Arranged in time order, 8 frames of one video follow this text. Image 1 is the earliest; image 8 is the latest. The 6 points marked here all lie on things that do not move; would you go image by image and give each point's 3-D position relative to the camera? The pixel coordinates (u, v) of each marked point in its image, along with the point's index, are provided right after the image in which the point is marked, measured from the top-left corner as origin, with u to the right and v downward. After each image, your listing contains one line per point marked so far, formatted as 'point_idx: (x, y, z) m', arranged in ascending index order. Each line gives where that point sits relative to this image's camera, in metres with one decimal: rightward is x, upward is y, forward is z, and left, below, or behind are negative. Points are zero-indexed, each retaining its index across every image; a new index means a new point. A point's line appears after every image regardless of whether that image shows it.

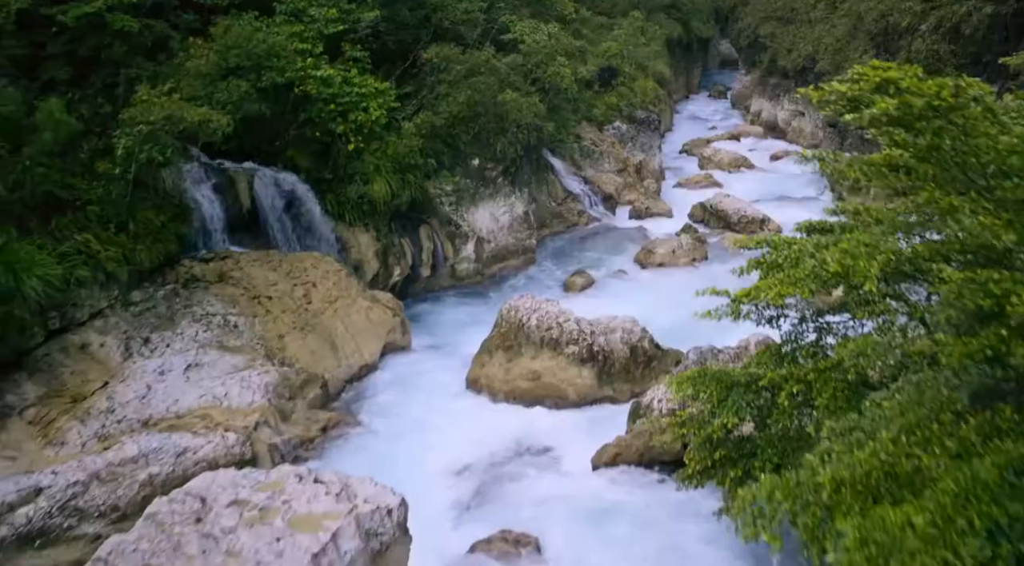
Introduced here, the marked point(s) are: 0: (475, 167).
0: (-0.9, +2.7, +17.8) m
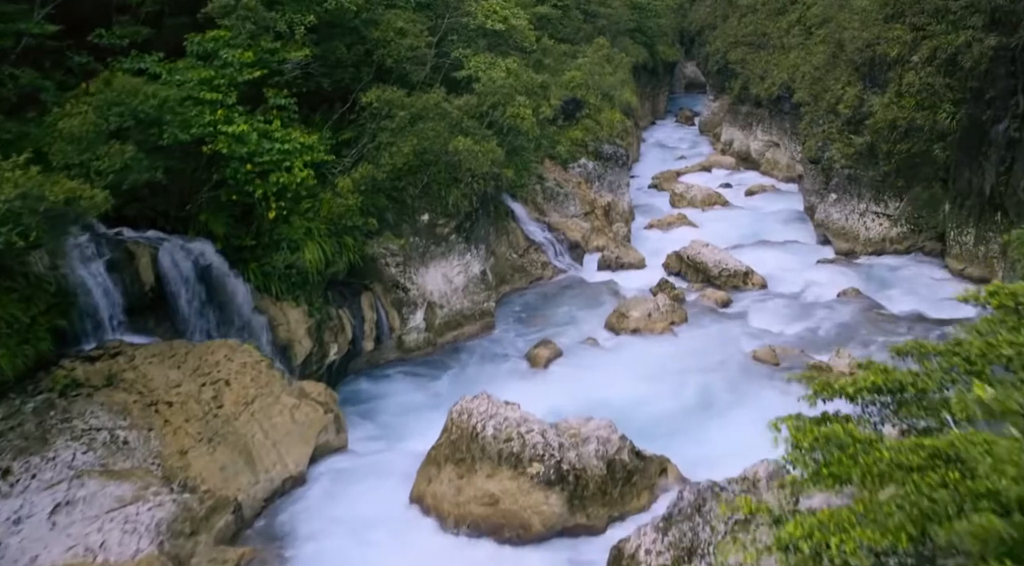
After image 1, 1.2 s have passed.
0: (-1.8, +1.2, +15.7) m
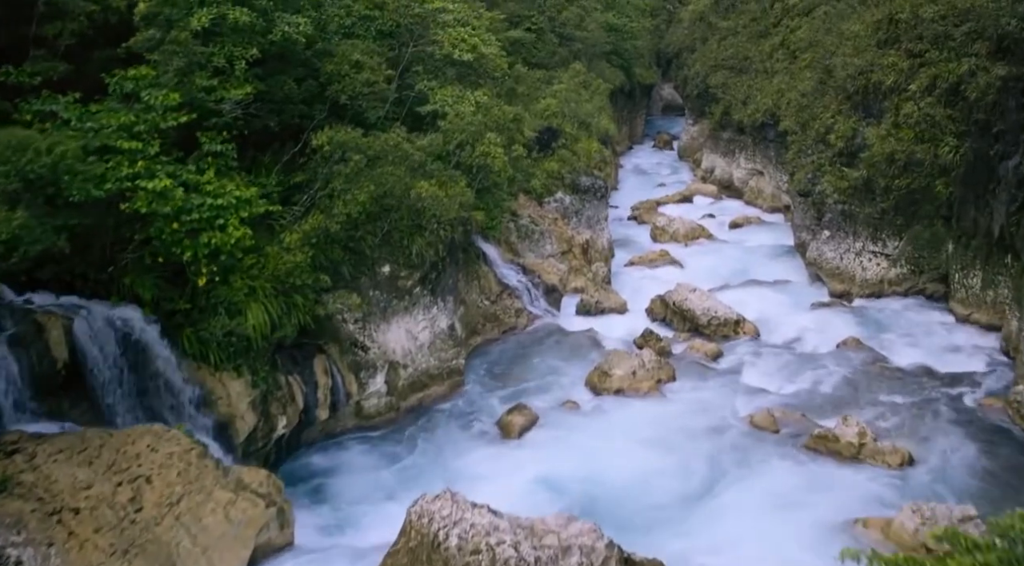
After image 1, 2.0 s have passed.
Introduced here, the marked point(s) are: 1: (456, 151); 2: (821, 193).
0: (-2.3, +0.1, +14.1) m
1: (-1.1, +2.6, +15.3) m
2: (+7.7, +2.2, +19.4) m
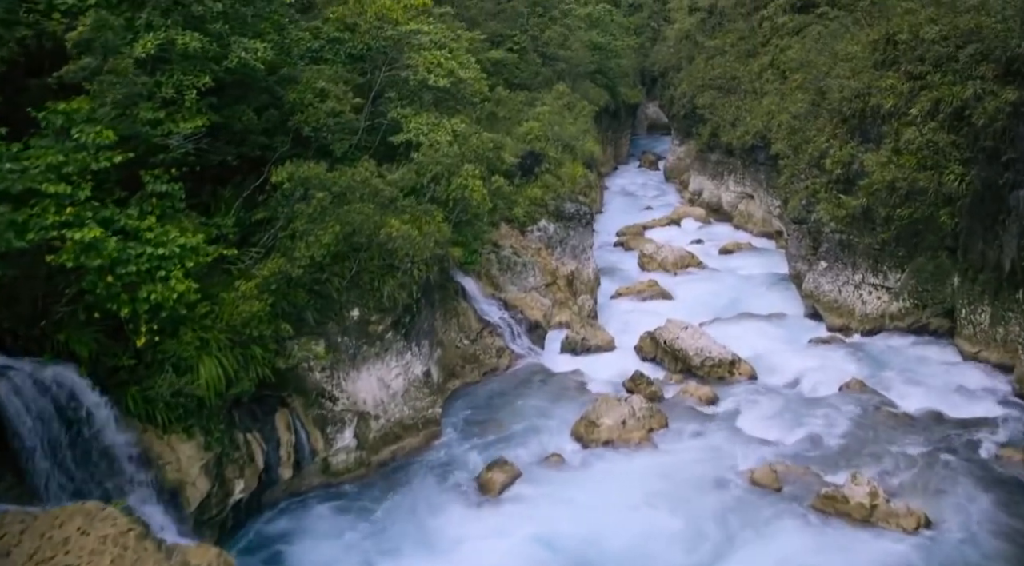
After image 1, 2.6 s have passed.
0: (-2.6, -0.6, +13.0) m
1: (-1.5, +1.8, +14.3) m
2: (+7.3, +1.5, +18.6) m
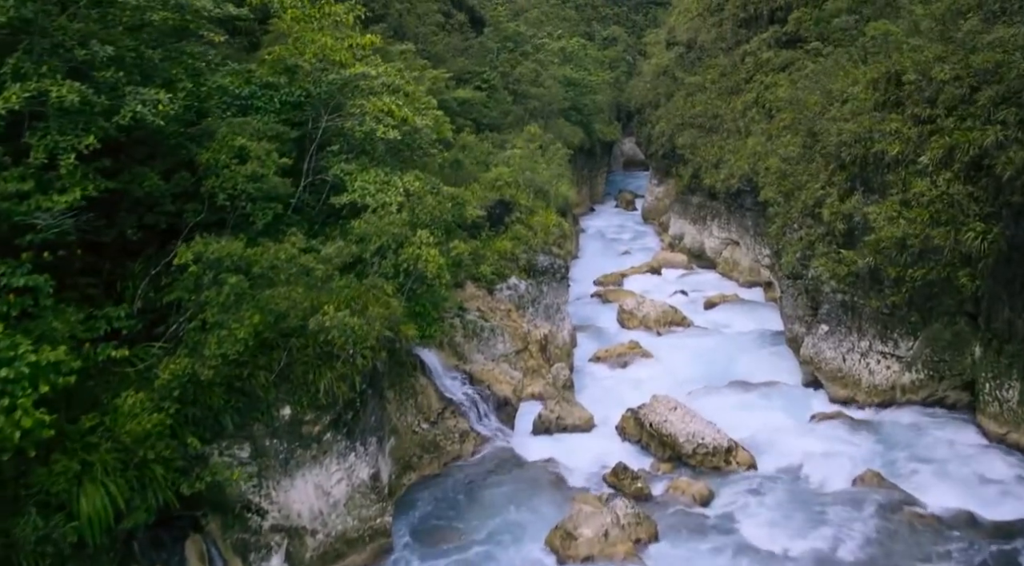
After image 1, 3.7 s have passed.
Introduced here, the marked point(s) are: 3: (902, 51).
0: (-3.2, -1.9, +10.9) m
1: (-2.1, +0.5, +12.2) m
2: (+6.5, +0.1, +16.8) m
3: (+8.8, +5.2, +17.4) m
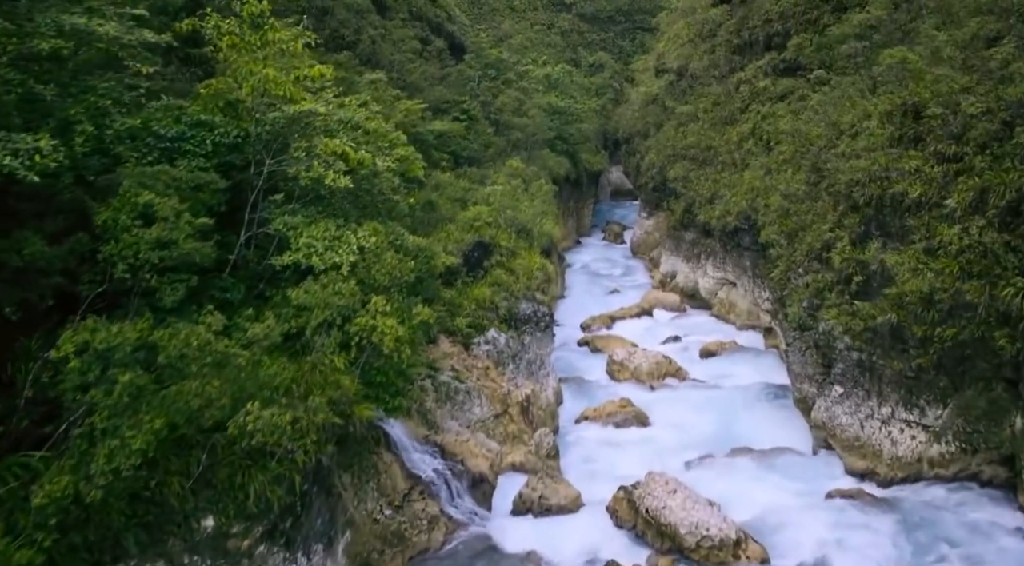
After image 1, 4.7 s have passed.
0: (-3.5, -2.9, +9.0) m
1: (-2.5, -0.5, +10.4) m
2: (+6.1, -1.0, +15.1) m
3: (+8.3, +4.1, +15.8) m
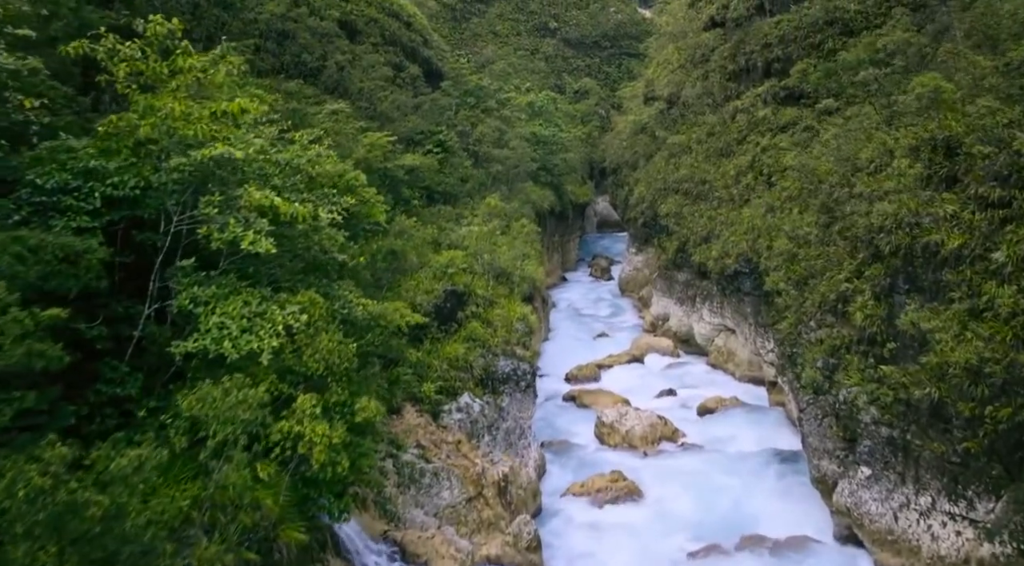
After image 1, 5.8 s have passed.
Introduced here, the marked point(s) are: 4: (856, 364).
0: (-3.8, -3.8, +6.7) m
1: (-2.8, -1.5, +8.2) m
2: (+5.7, -2.0, +13.0) m
3: (+7.8, +3.1, +14.0) m
4: (+5.9, -1.4, +13.1) m
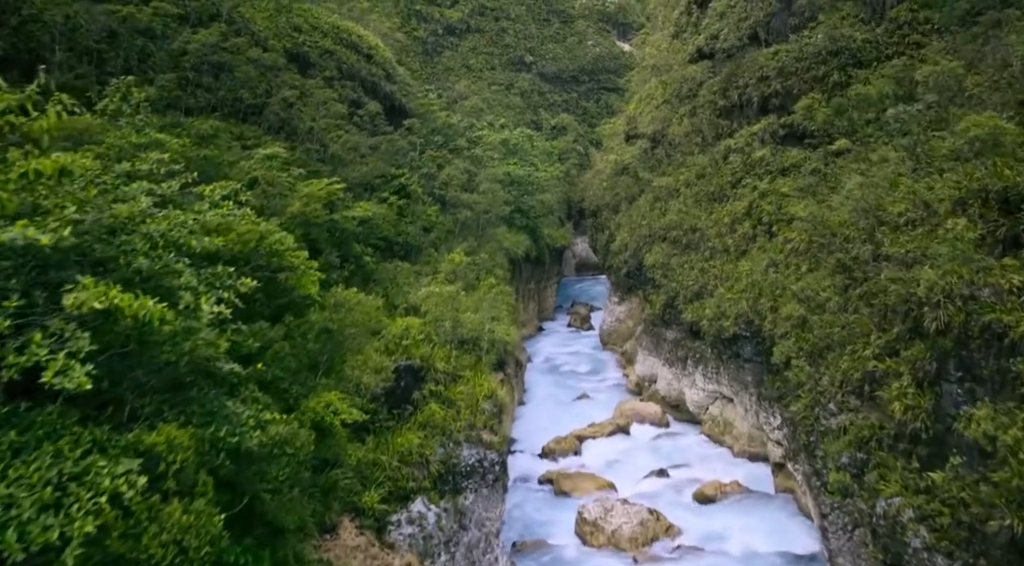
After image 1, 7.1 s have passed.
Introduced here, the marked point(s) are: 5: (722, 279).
0: (-4.2, -4.8, +3.8) m
1: (-3.2, -2.5, +5.5) m
2: (+5.1, -3.2, +10.4) m
3: (+7.2, +1.9, +11.7) m
4: (+5.3, -2.6, +10.5) m
5: (+4.9, 0.0, +18.2) m
